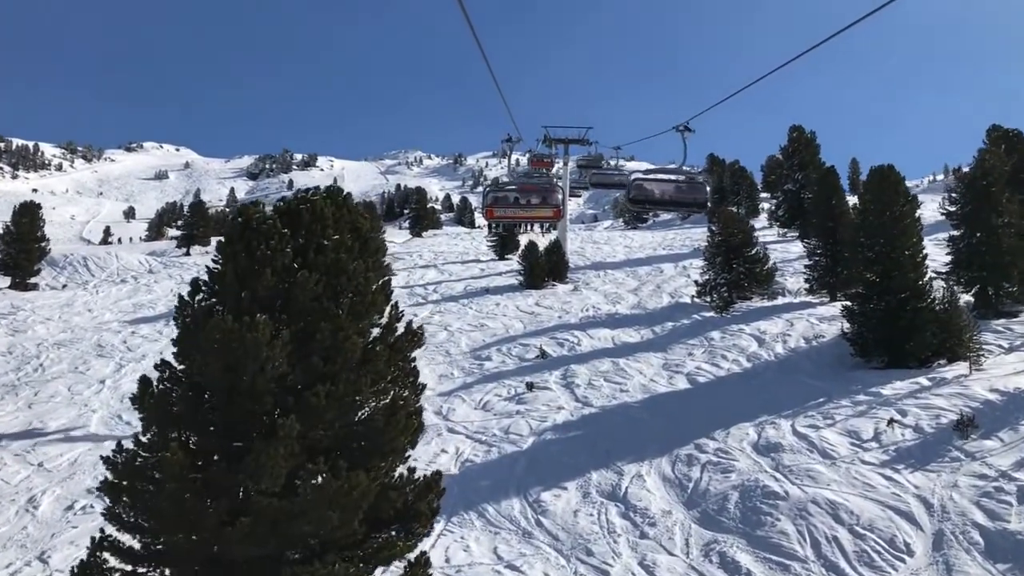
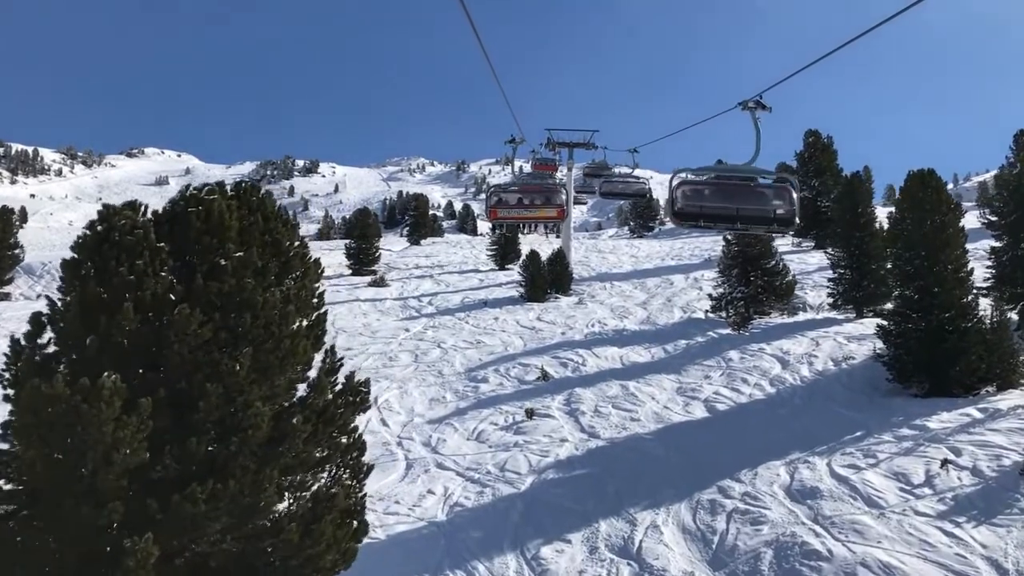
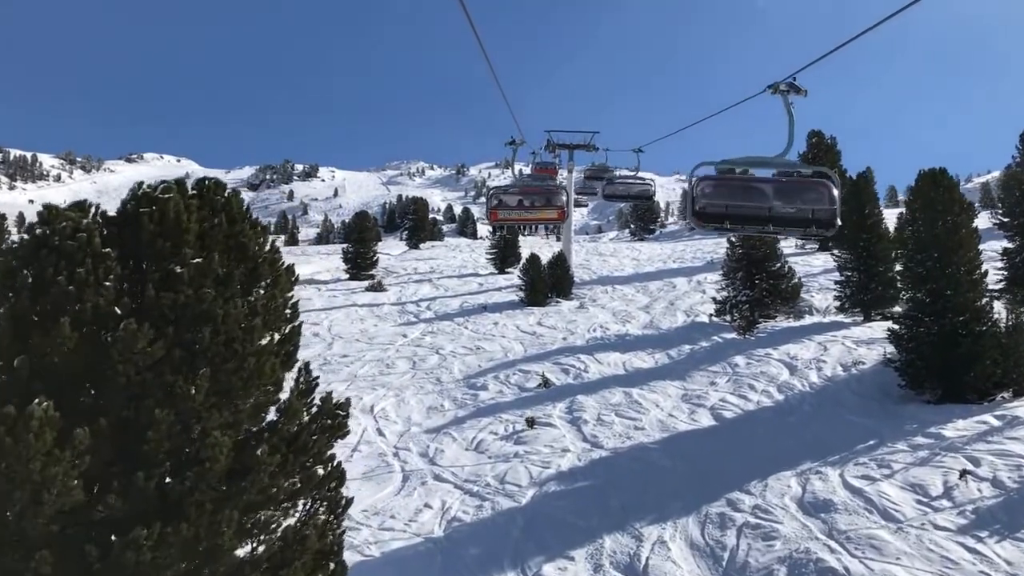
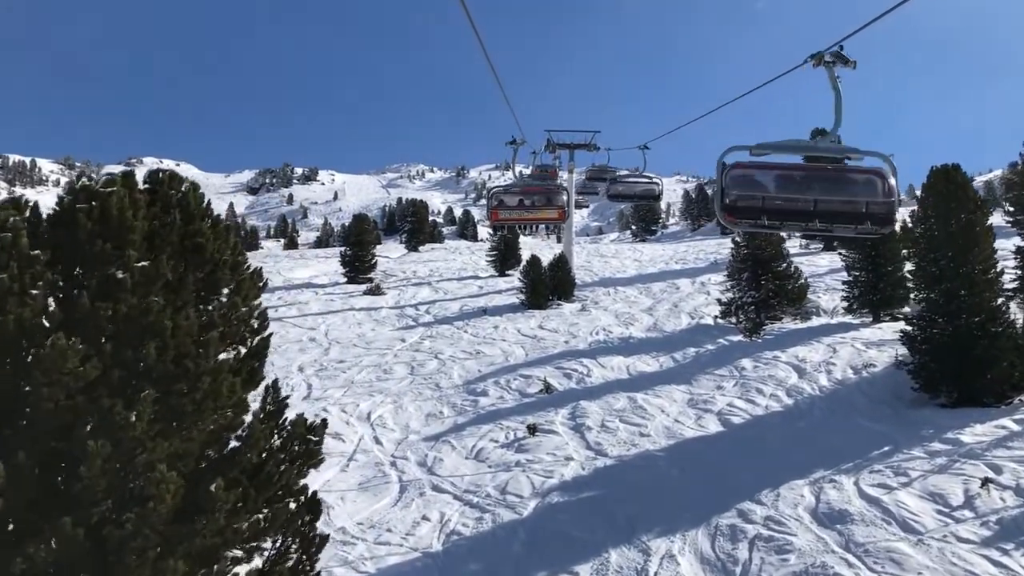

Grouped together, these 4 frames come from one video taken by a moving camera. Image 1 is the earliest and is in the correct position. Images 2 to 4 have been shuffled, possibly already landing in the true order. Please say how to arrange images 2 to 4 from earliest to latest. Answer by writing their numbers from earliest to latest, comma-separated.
2, 3, 4
